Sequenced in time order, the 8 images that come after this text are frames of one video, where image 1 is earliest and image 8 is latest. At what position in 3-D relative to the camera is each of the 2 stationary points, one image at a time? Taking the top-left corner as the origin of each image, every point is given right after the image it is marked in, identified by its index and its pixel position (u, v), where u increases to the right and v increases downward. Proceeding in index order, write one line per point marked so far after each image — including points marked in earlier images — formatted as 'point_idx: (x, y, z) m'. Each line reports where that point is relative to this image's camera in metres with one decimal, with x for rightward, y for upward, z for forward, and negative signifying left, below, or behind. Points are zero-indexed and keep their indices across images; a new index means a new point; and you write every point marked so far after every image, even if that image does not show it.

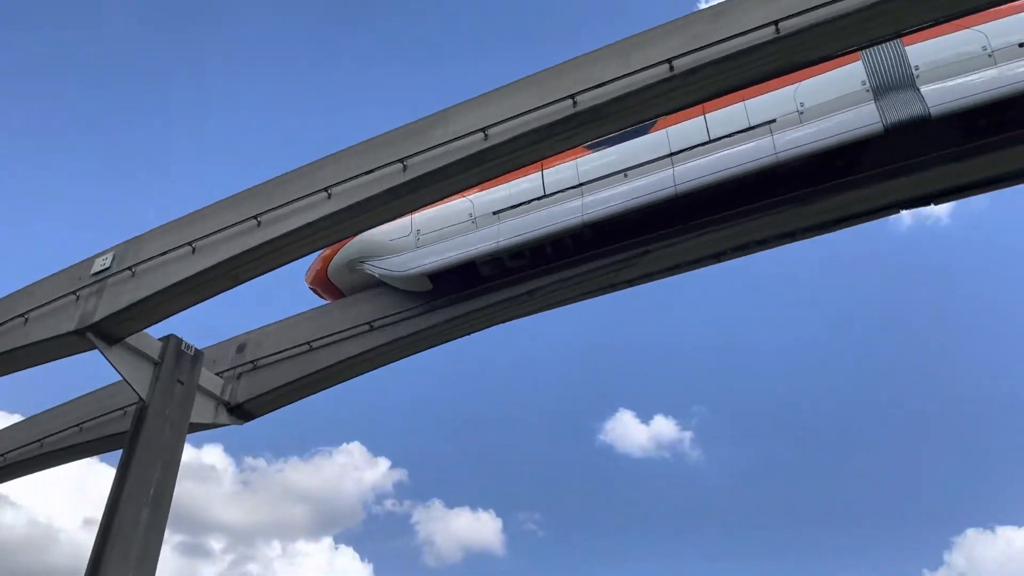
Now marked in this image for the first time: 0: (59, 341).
0: (-6.9, -0.7, +12.7) m
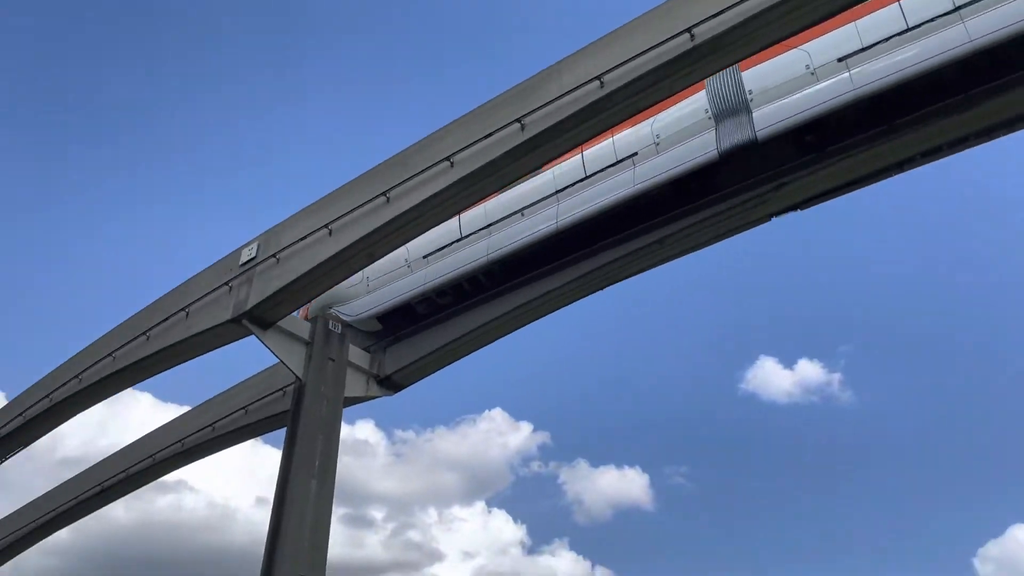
0: (-4.9, -0.7, +14.3) m
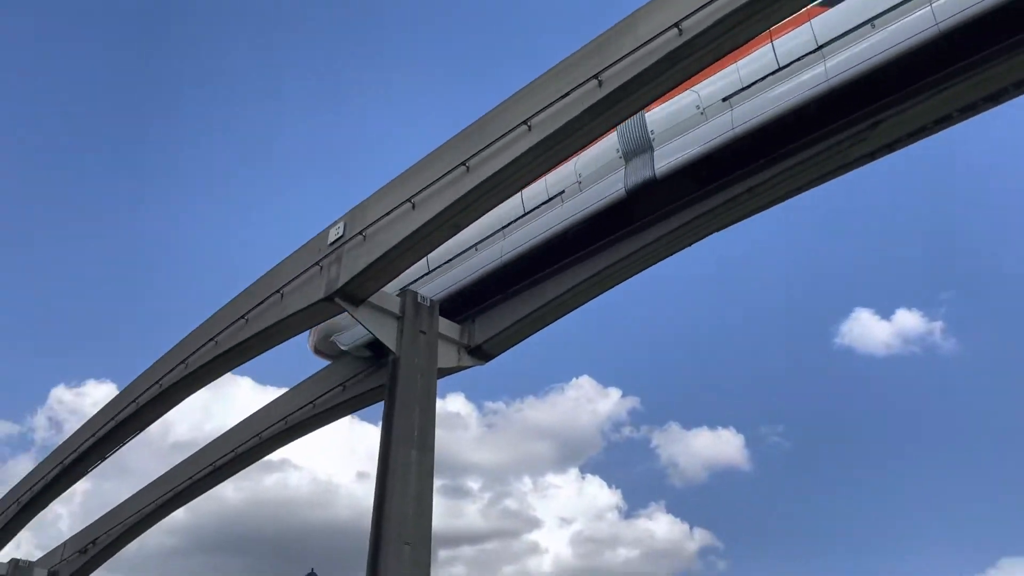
0: (-3.4, -0.3, +14.6) m
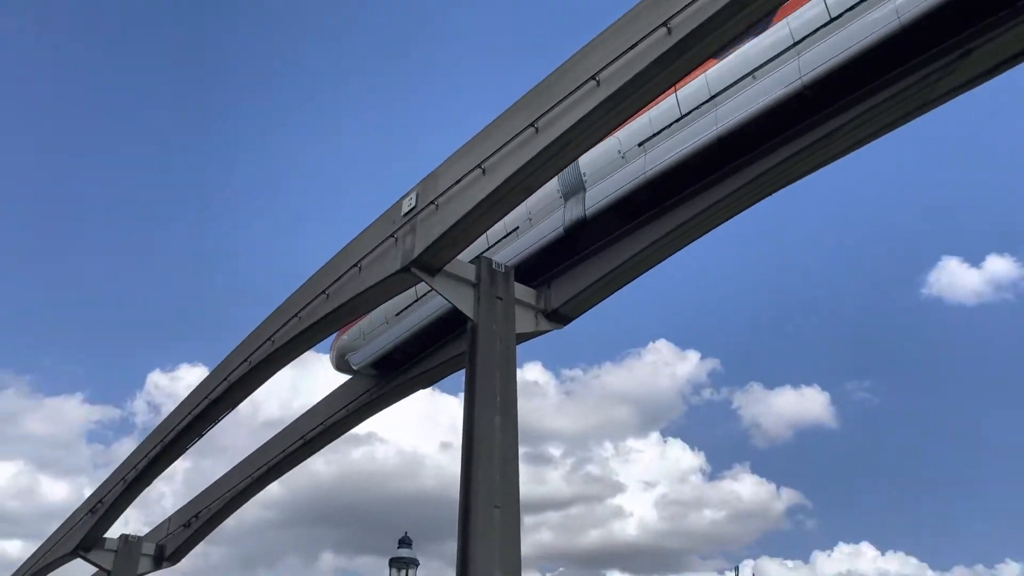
0: (-2.1, +0.2, +14.8) m
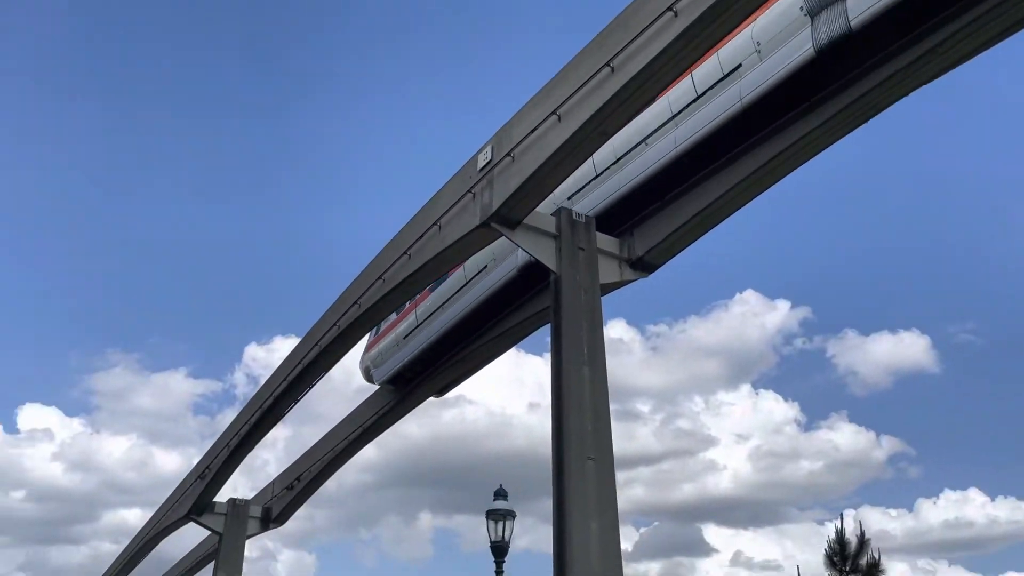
0: (-0.7, +0.9, +14.6) m
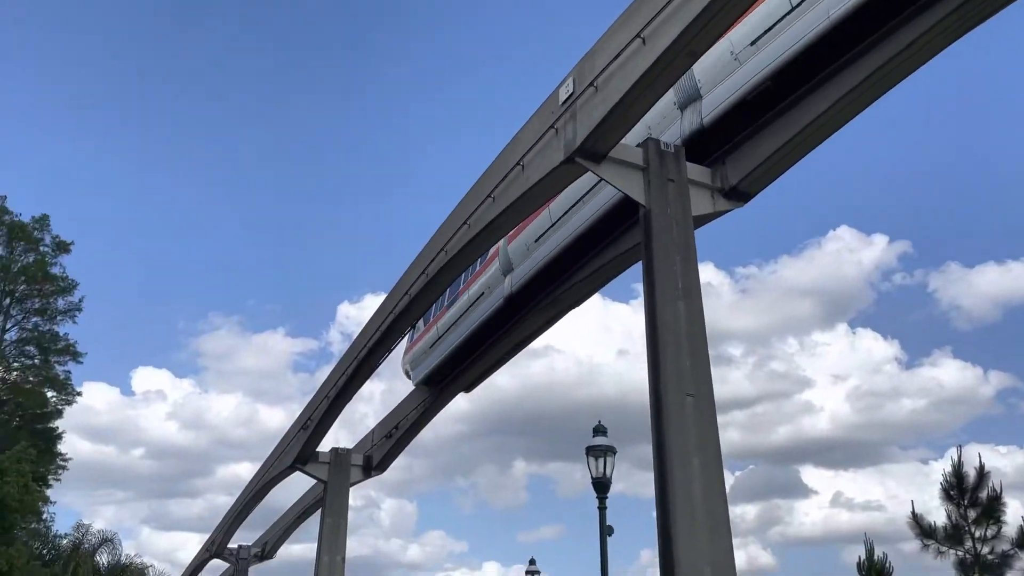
0: (+0.7, +2.0, +14.3) m
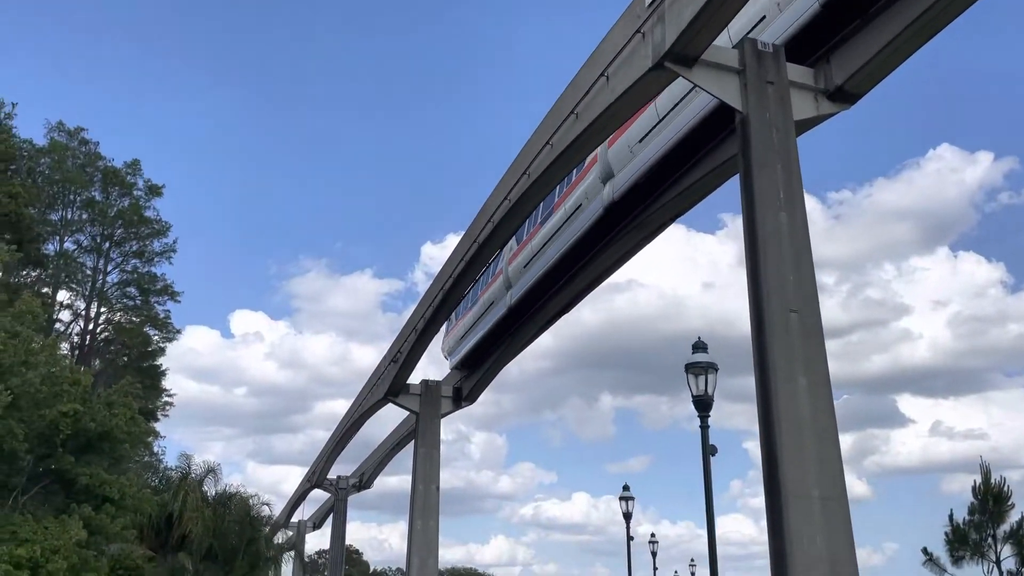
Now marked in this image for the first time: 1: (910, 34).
0: (+2.1, +3.3, +13.4) m
1: (+5.9, +3.8, +12.5) m
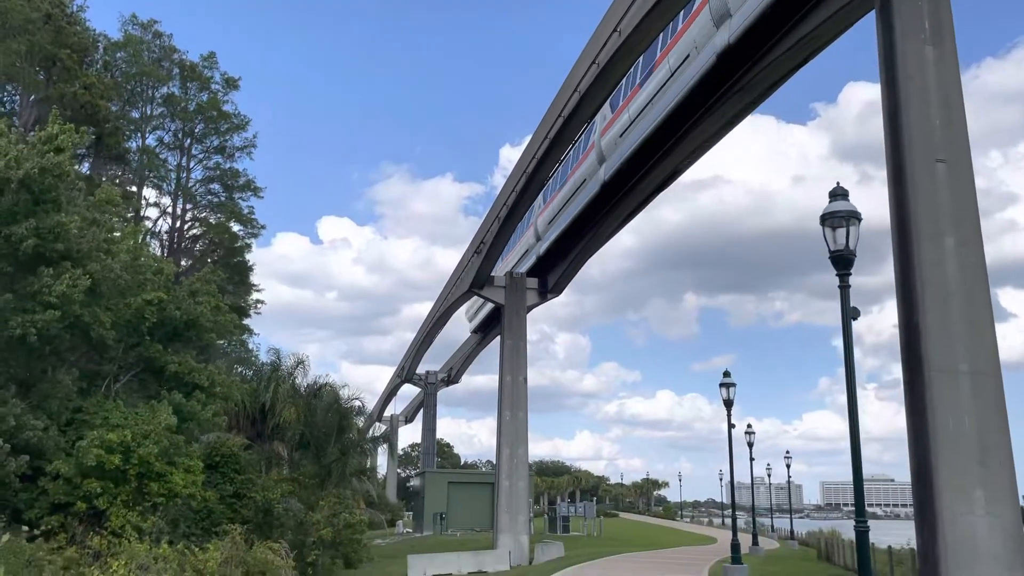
0: (+3.3, +5.2, +11.4) m
1: (+7.0, +5.7, +10.1) m
